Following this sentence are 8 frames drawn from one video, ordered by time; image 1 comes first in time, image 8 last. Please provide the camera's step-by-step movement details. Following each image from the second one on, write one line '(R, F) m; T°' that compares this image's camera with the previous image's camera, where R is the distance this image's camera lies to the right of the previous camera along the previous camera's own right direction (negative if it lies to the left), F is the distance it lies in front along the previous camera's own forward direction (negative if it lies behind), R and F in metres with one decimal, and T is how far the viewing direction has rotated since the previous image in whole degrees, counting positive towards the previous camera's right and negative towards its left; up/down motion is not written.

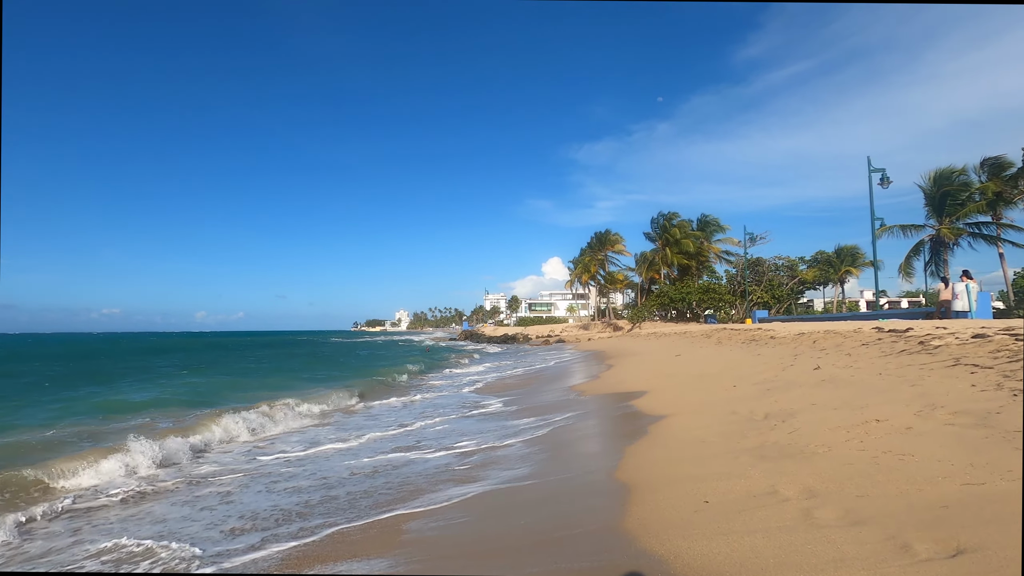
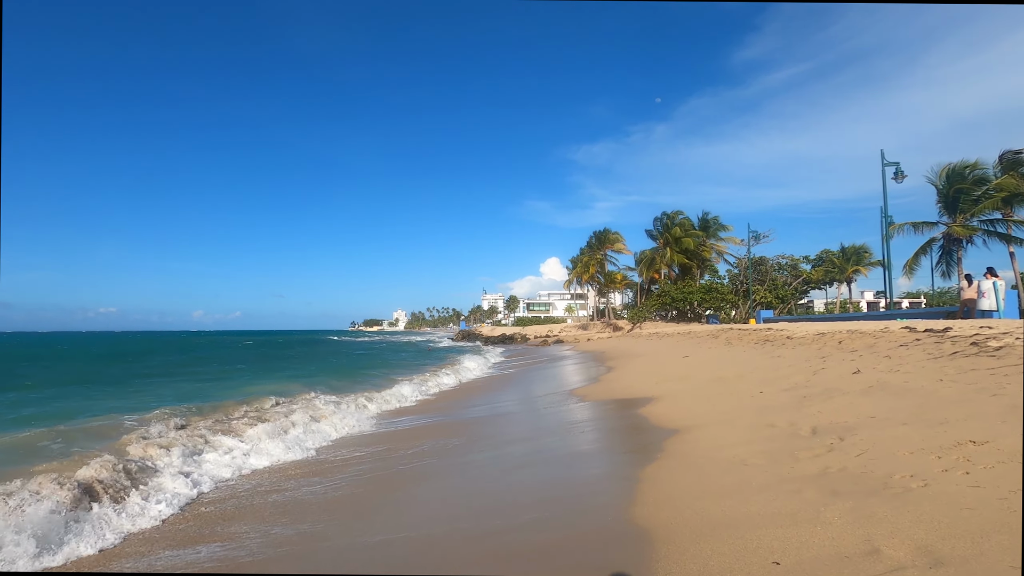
(0.0, +1.1) m; 0°
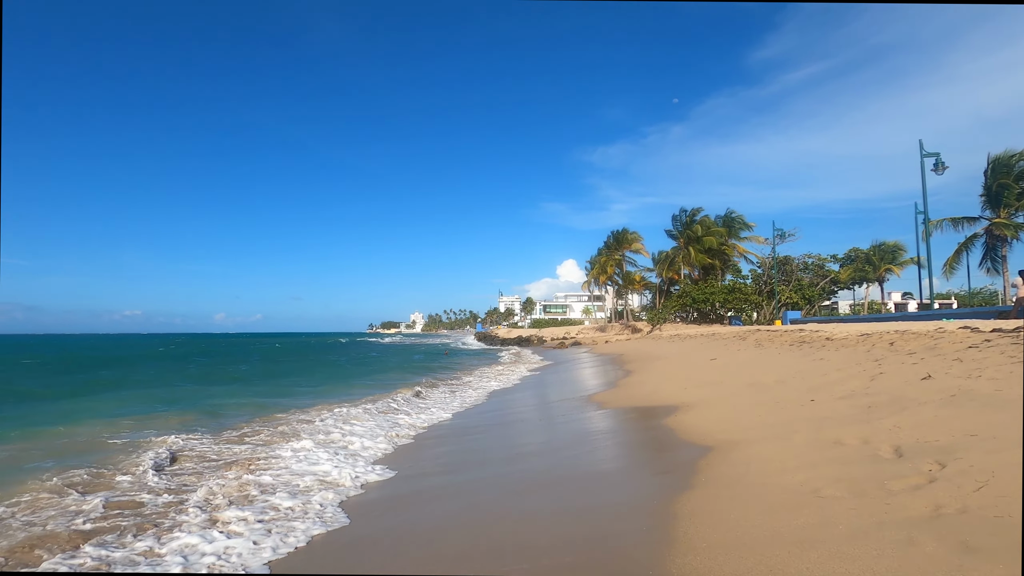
(0.0, +1.0) m; -2°
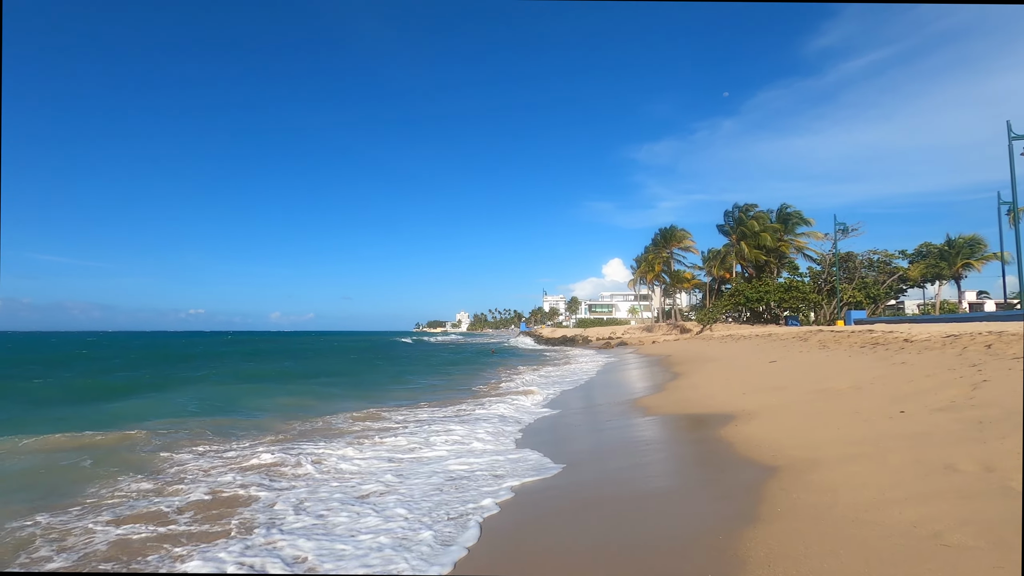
(+0.1, +0.7) m; -5°
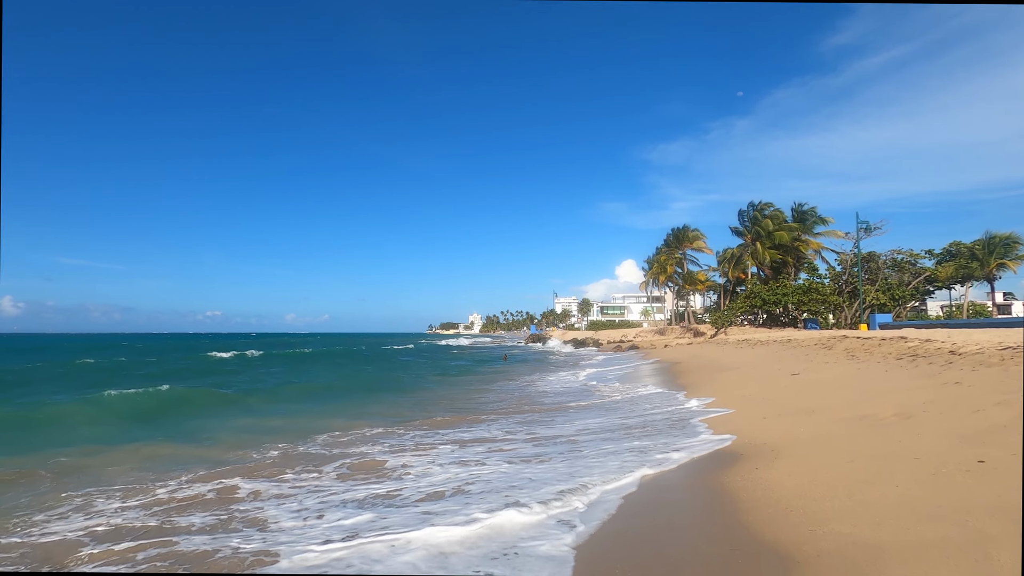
(+0.6, +1.5) m; -1°
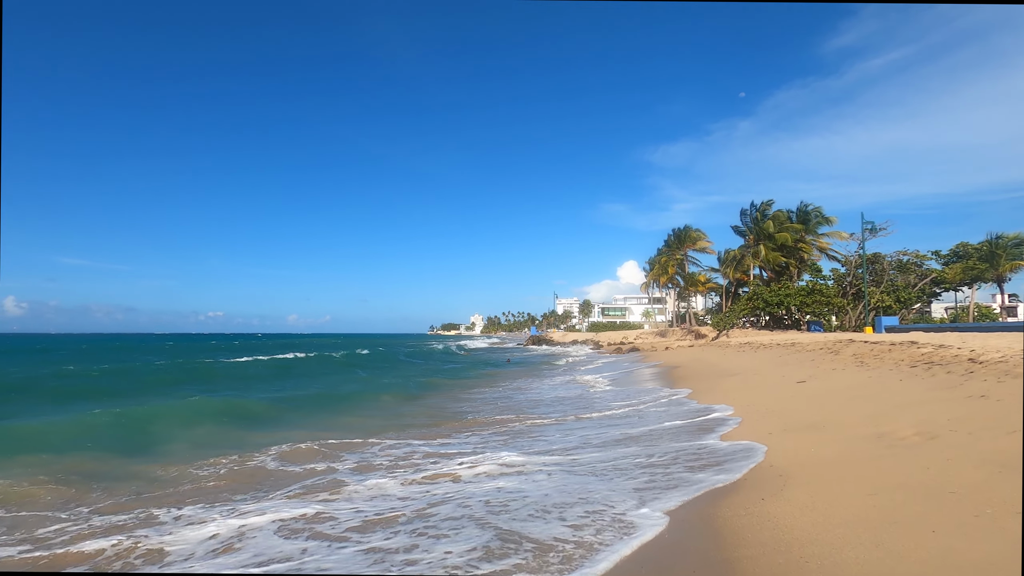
(+0.3, +0.8) m; 0°
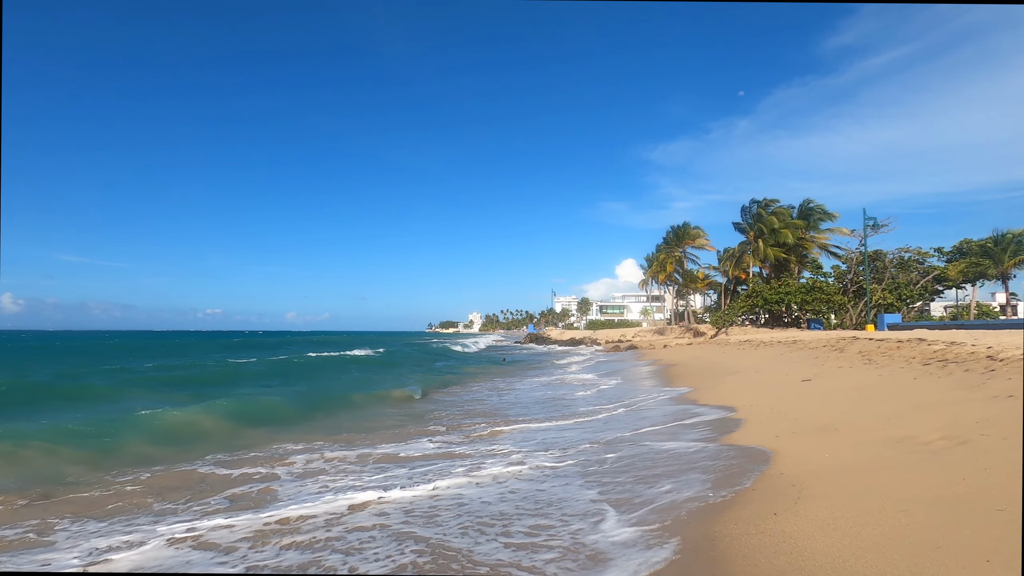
(+0.2, +0.7) m; 0°
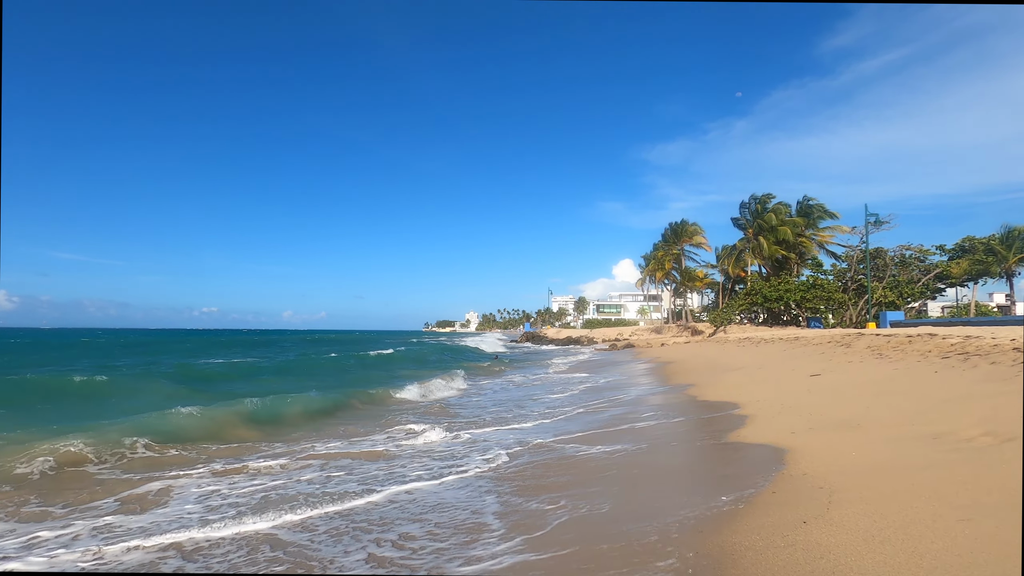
(+0.1, +0.7) m; 0°
